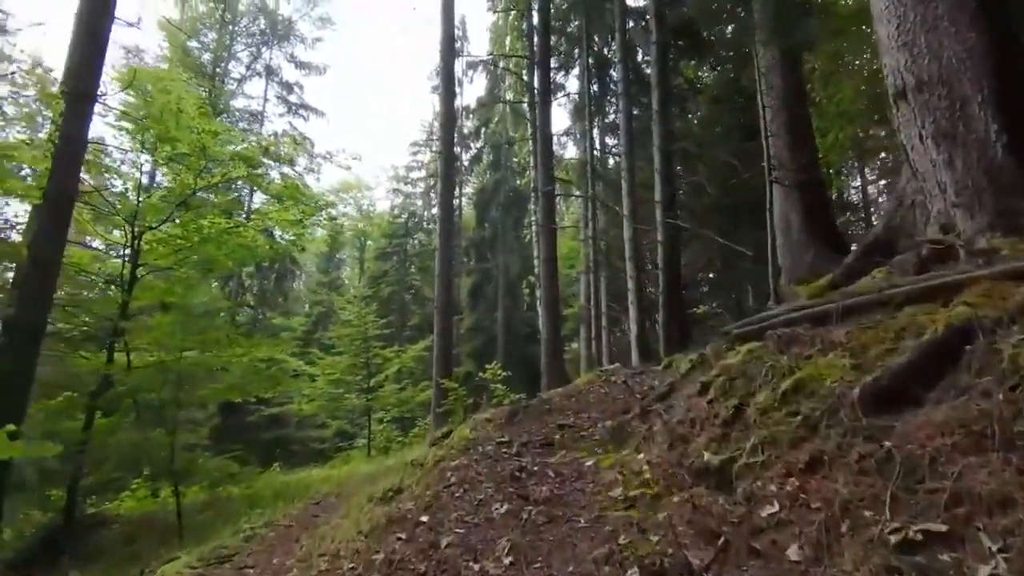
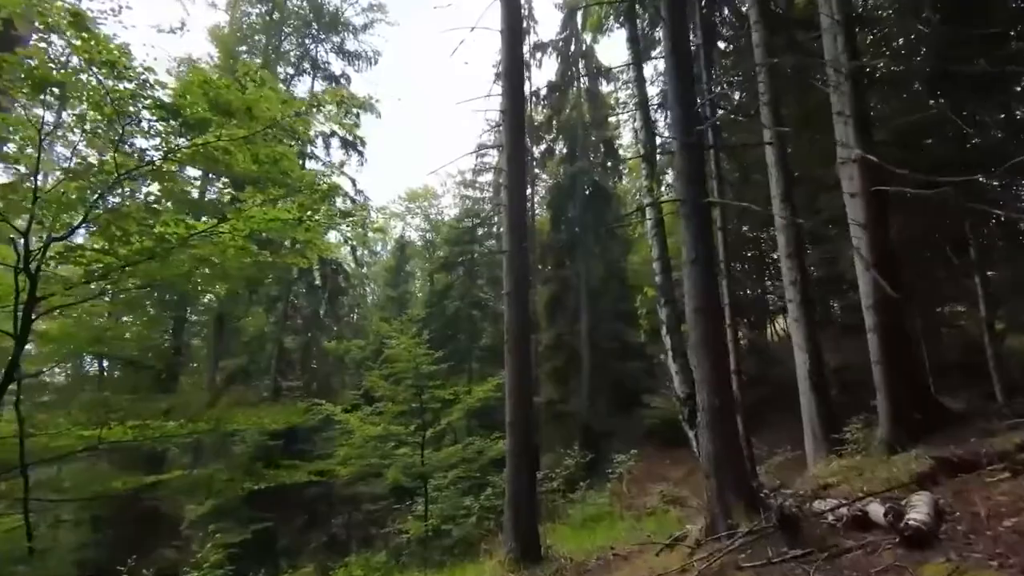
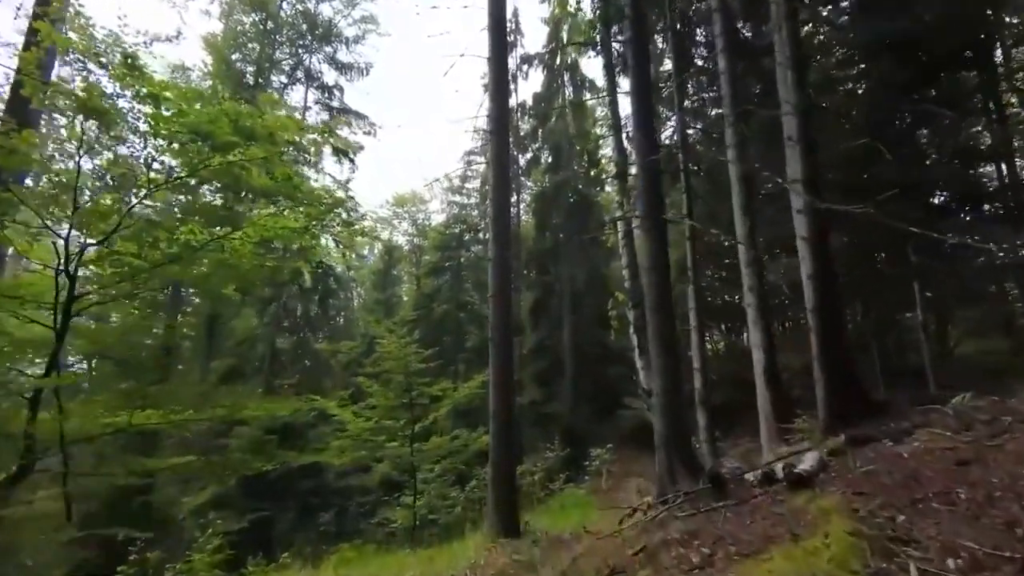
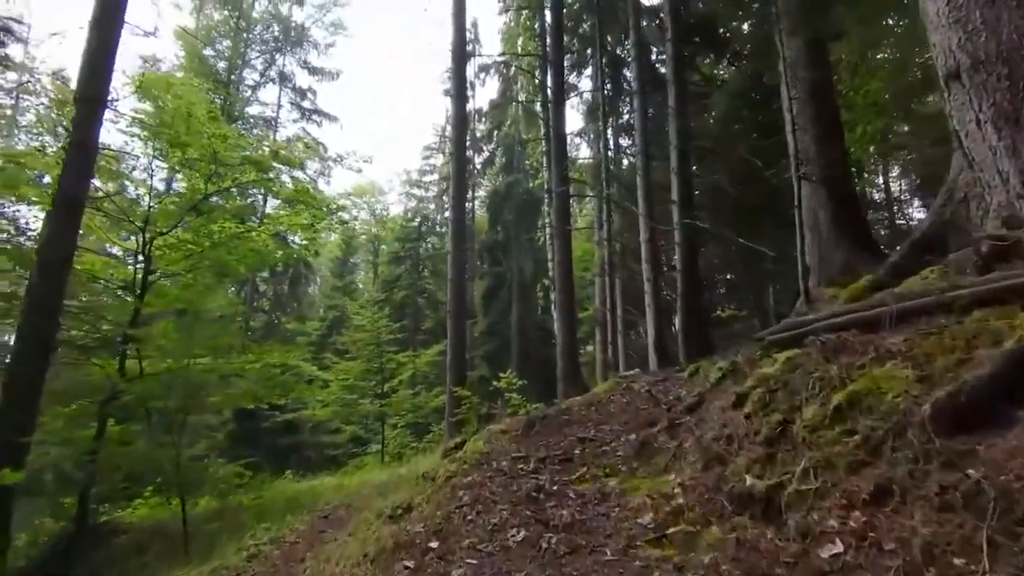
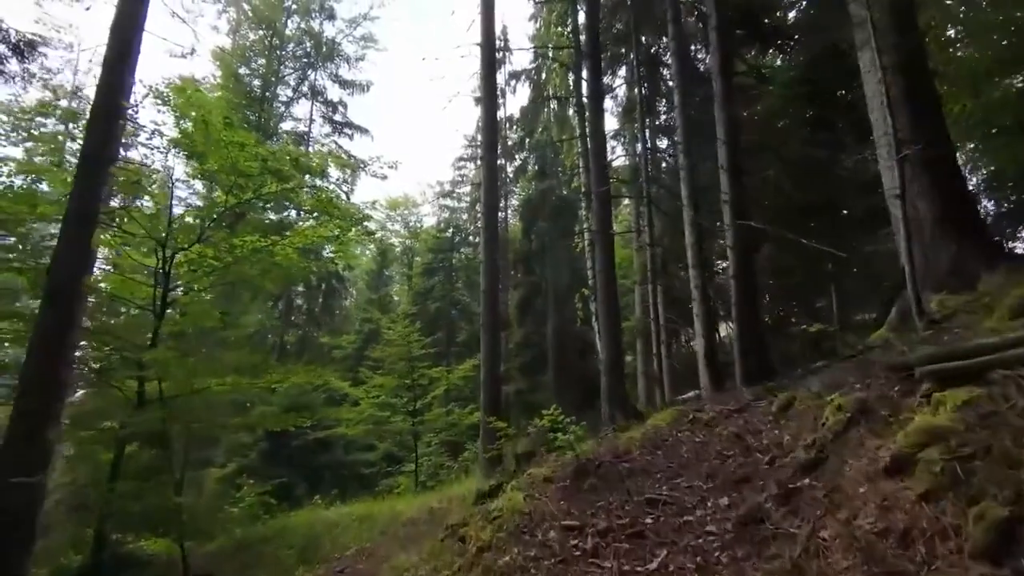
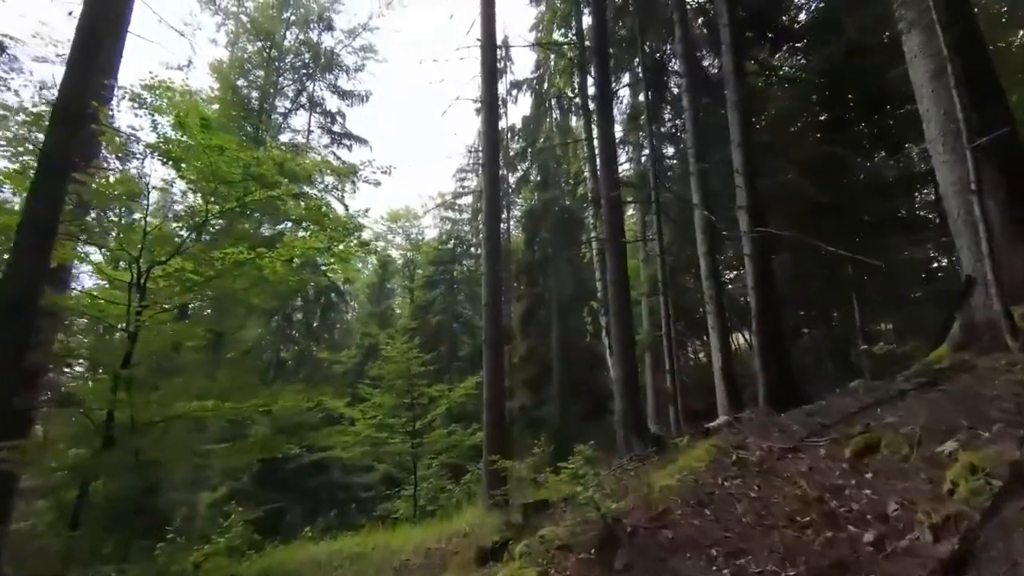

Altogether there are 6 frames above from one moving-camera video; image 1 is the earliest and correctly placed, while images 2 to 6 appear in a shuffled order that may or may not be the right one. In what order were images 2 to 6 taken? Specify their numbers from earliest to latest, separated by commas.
4, 5, 6, 3, 2
